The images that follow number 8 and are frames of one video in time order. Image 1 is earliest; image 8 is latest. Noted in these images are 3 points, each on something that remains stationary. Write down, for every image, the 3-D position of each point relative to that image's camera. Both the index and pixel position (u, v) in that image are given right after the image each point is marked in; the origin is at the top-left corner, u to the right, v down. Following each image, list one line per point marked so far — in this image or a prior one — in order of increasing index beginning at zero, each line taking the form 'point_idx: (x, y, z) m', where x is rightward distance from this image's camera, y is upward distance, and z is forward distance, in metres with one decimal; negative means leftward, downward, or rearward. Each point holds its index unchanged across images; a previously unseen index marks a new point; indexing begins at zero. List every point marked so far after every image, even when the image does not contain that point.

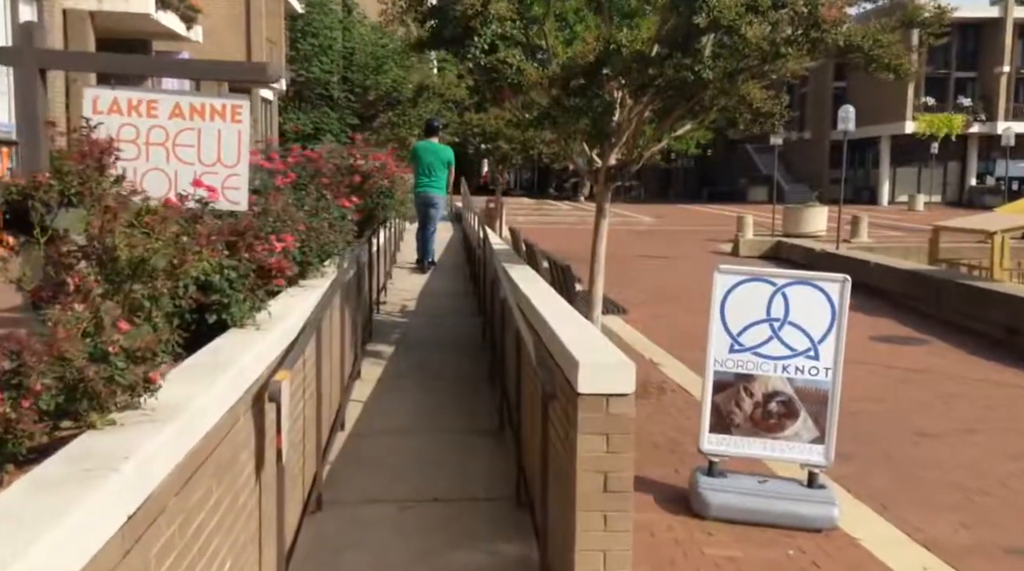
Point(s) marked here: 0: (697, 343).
0: (+2.2, -0.7, +13.3) m
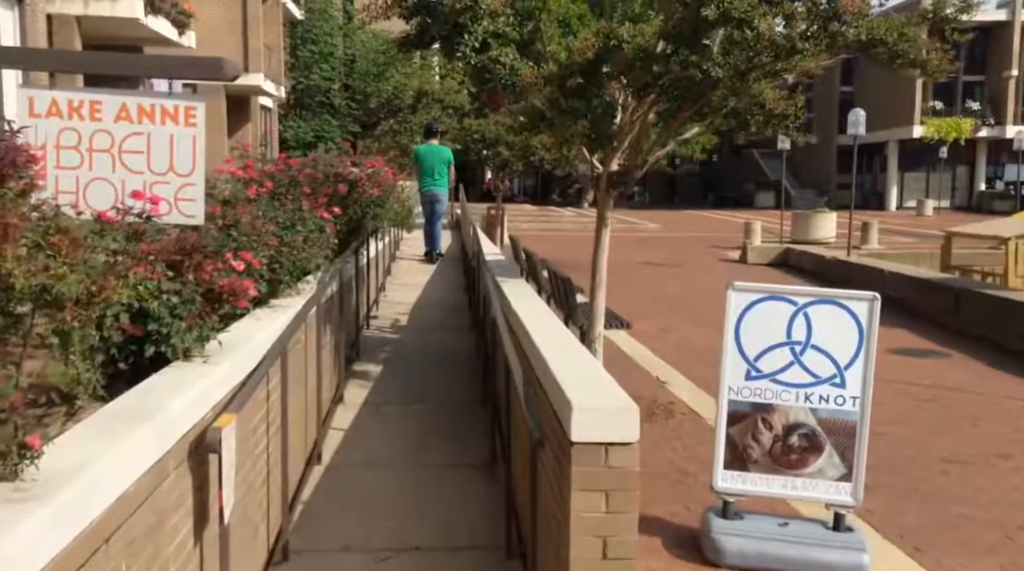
0: (+2.2, -0.8, +12.6) m
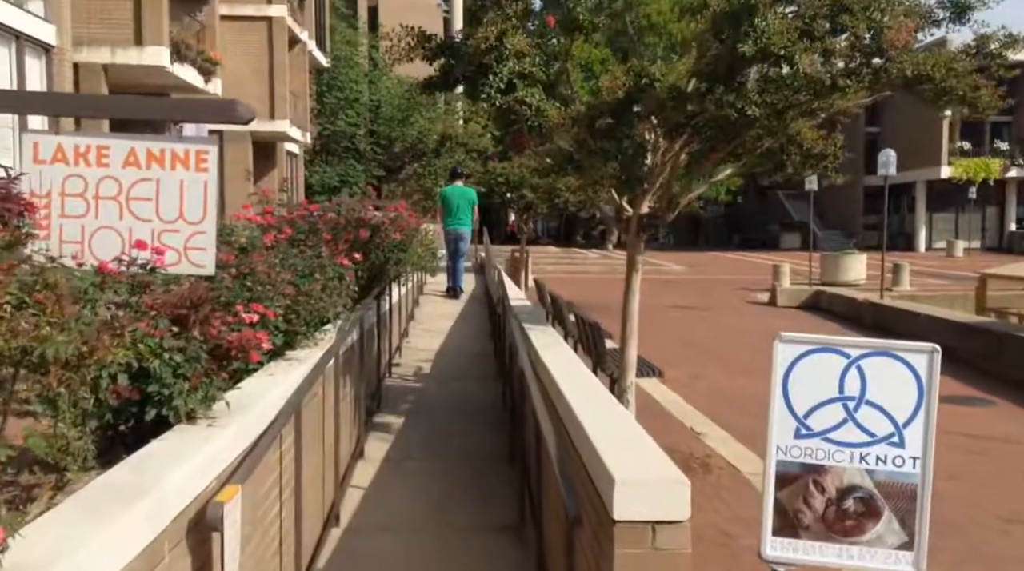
0: (+2.5, -1.3, +12.2) m
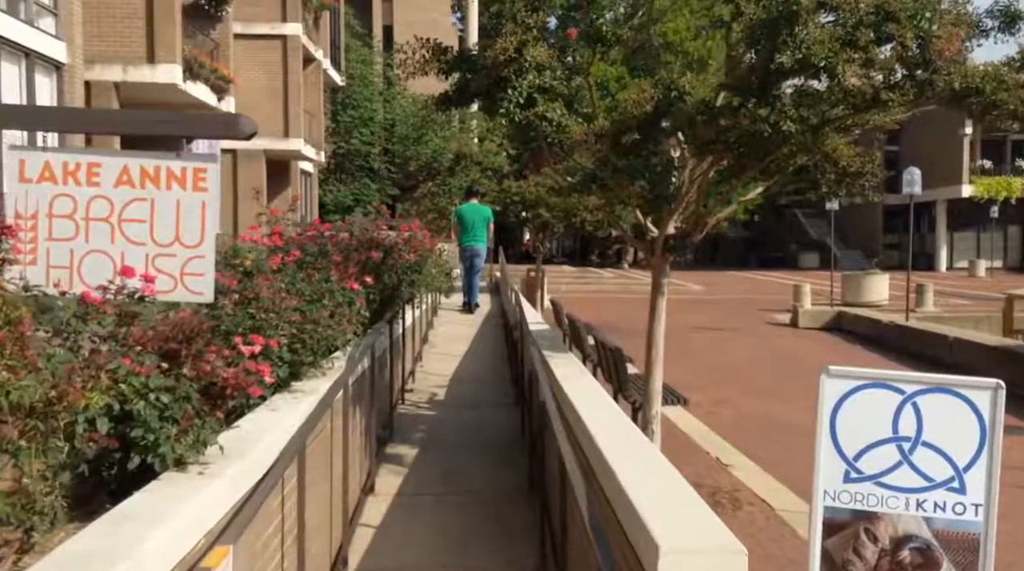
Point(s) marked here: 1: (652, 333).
0: (+2.7, -1.6, +11.7) m
1: (+1.1, -0.4, +8.6) m
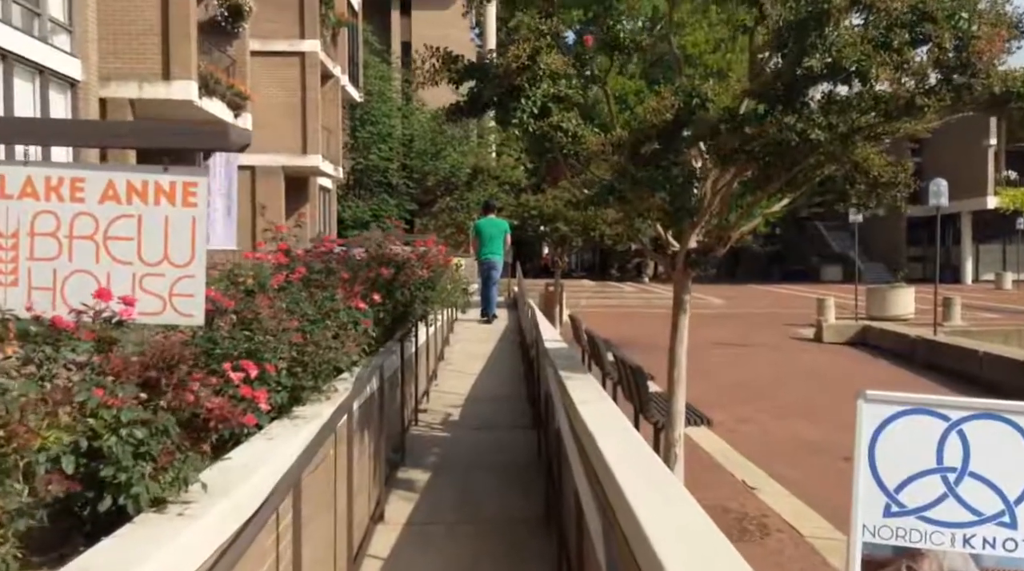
0: (+2.8, -1.7, +11.3) m
1: (+1.2, -0.5, +8.3) m
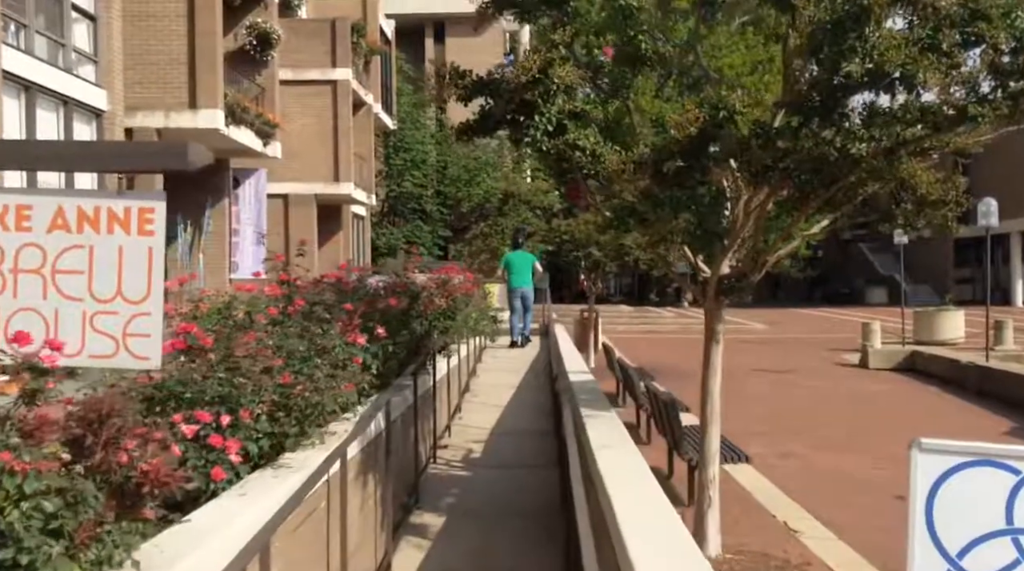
0: (+3.1, -2.0, +10.7) m
1: (+1.3, -0.7, +7.7) m
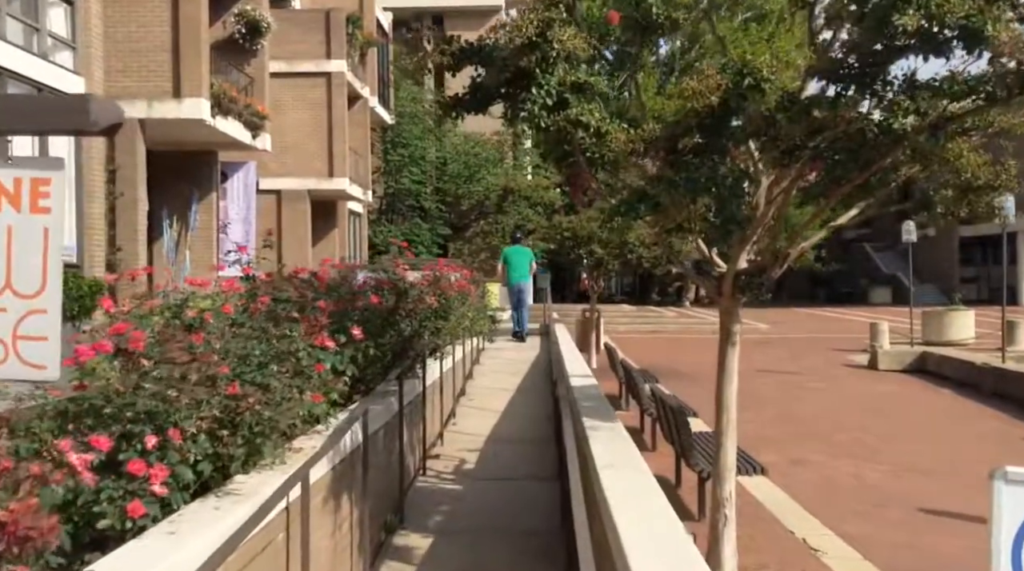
0: (+3.1, -2.0, +9.9) m
1: (+1.3, -0.7, +7.0) m
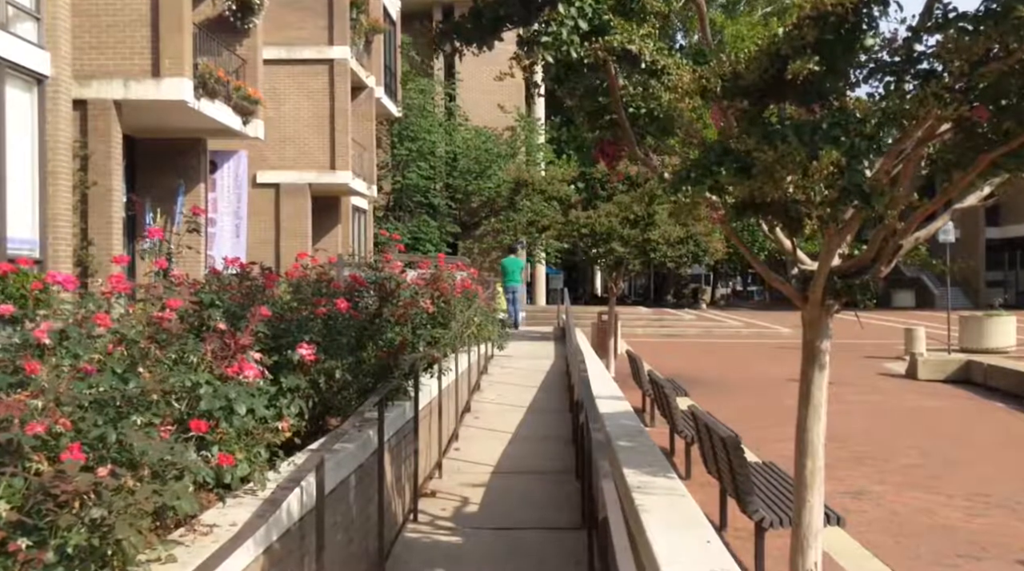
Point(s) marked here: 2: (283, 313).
0: (+3.2, -2.0, +8.2) m
1: (+1.4, -0.7, +5.2) m
2: (-1.0, 0.0, +5.1) m
